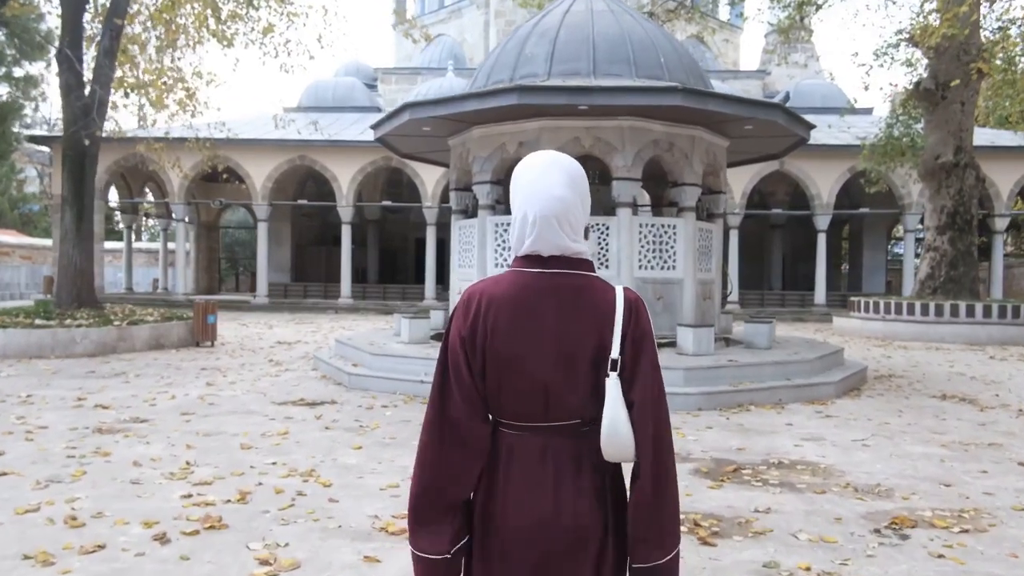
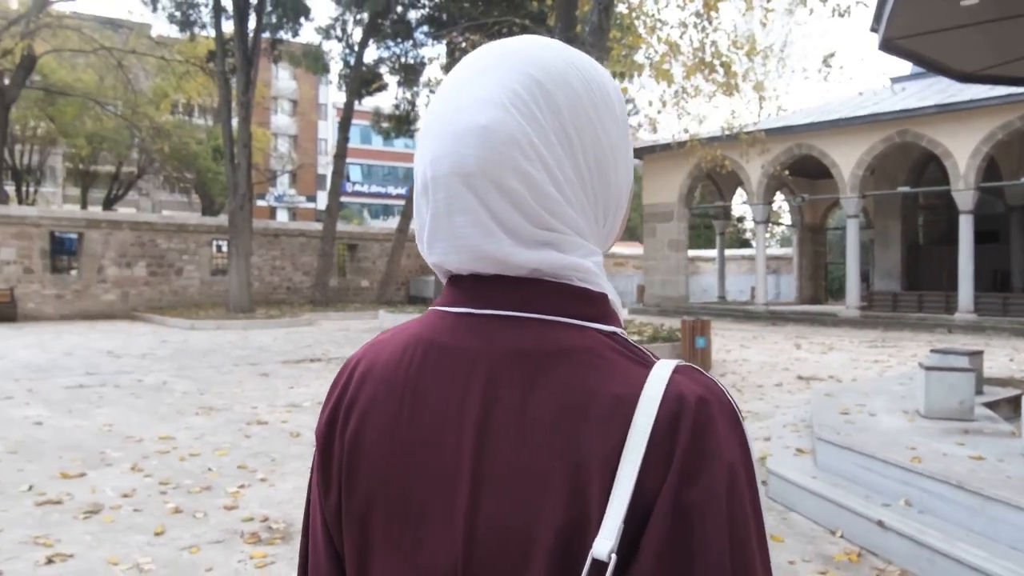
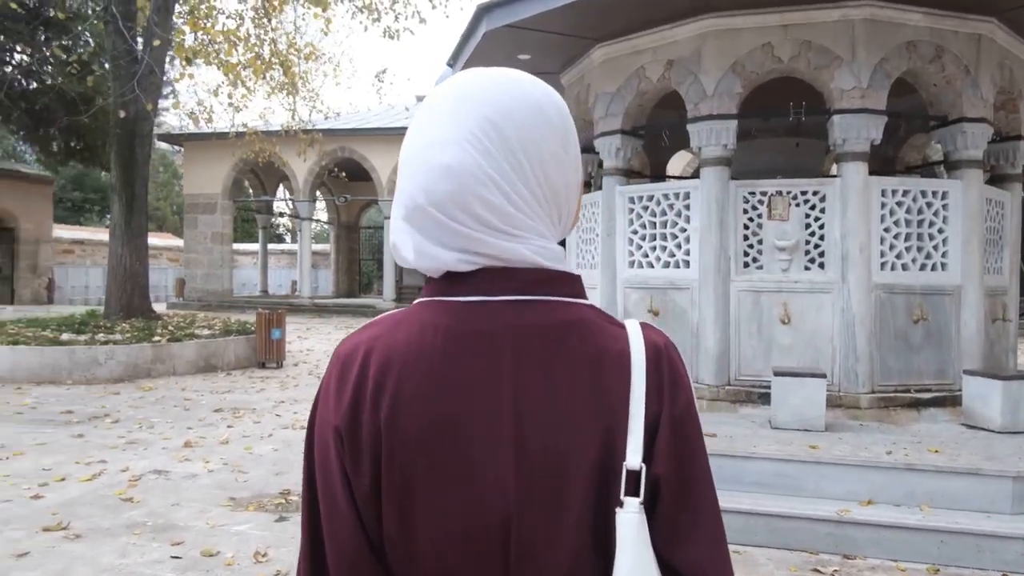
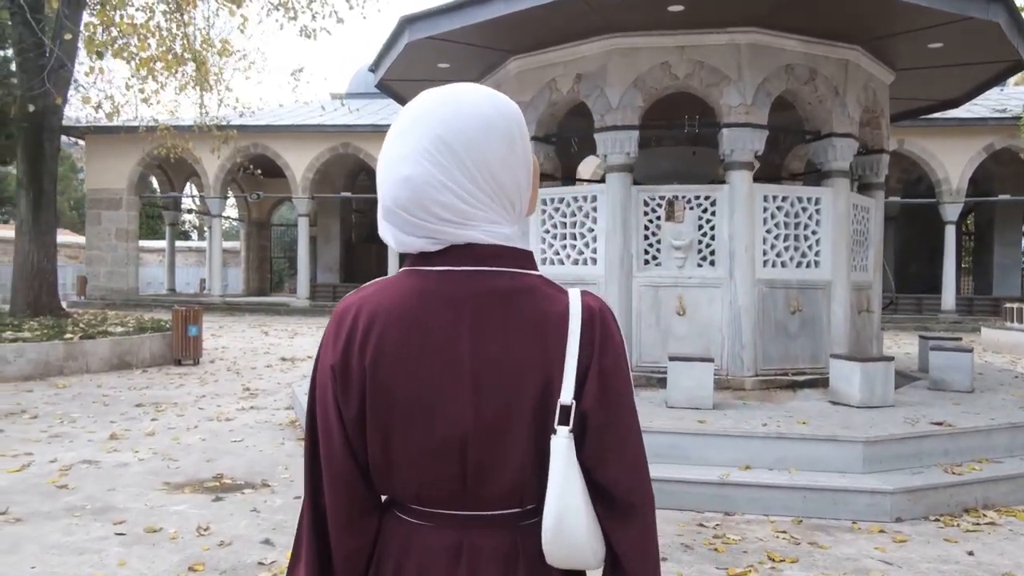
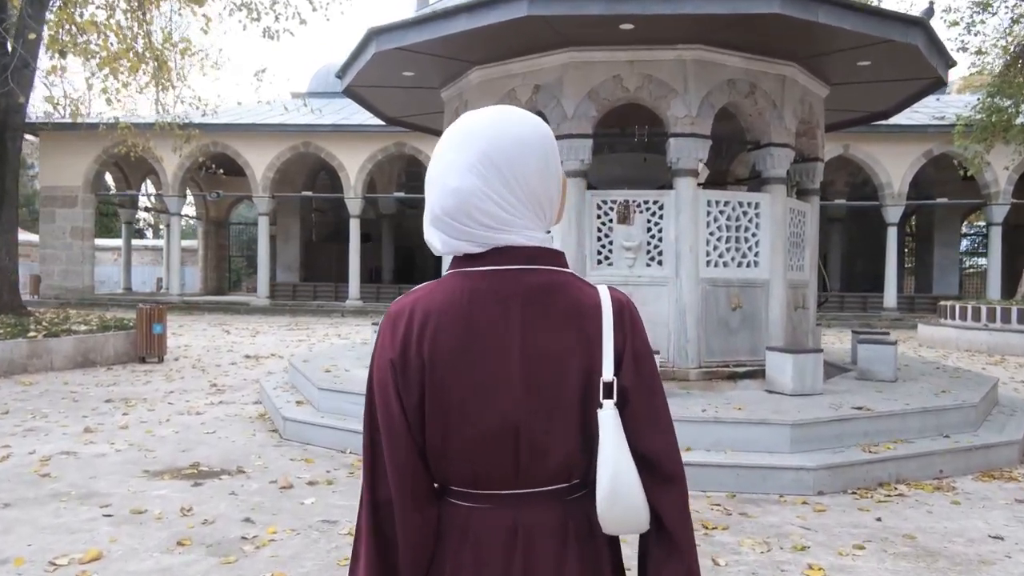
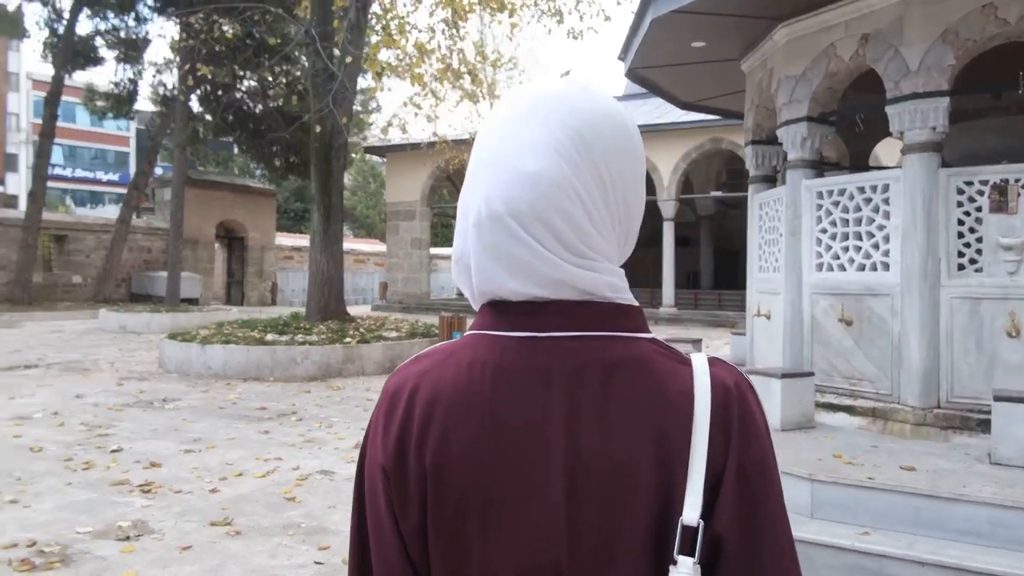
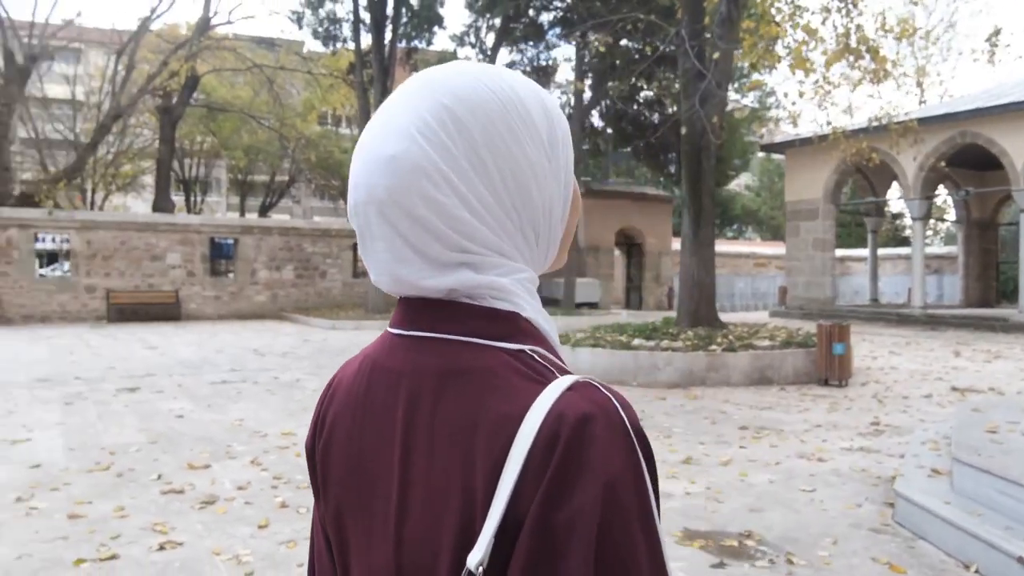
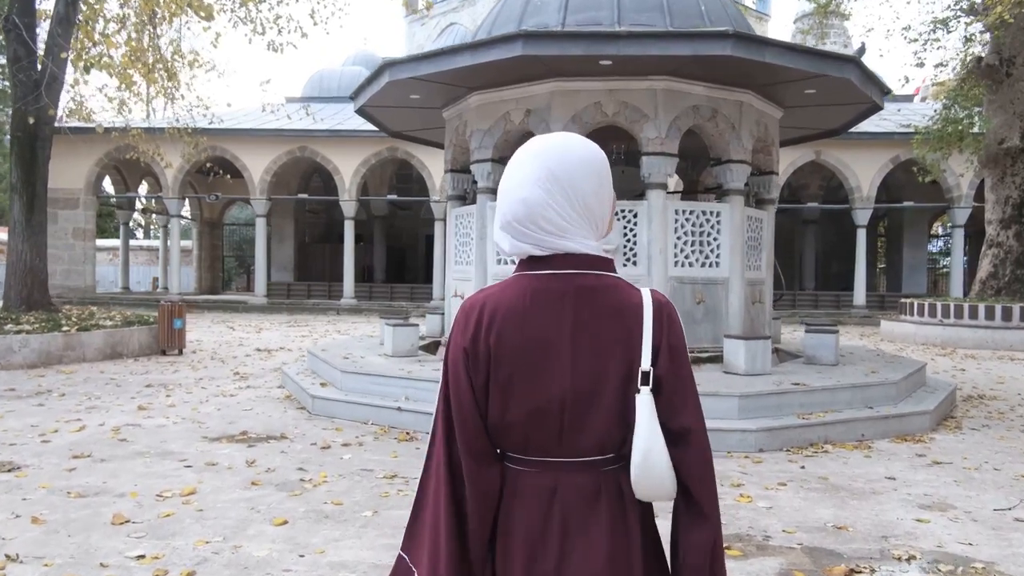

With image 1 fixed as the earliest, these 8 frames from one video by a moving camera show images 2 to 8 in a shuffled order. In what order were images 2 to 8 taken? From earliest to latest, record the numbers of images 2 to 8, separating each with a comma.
8, 5, 4, 3, 6, 2, 7
